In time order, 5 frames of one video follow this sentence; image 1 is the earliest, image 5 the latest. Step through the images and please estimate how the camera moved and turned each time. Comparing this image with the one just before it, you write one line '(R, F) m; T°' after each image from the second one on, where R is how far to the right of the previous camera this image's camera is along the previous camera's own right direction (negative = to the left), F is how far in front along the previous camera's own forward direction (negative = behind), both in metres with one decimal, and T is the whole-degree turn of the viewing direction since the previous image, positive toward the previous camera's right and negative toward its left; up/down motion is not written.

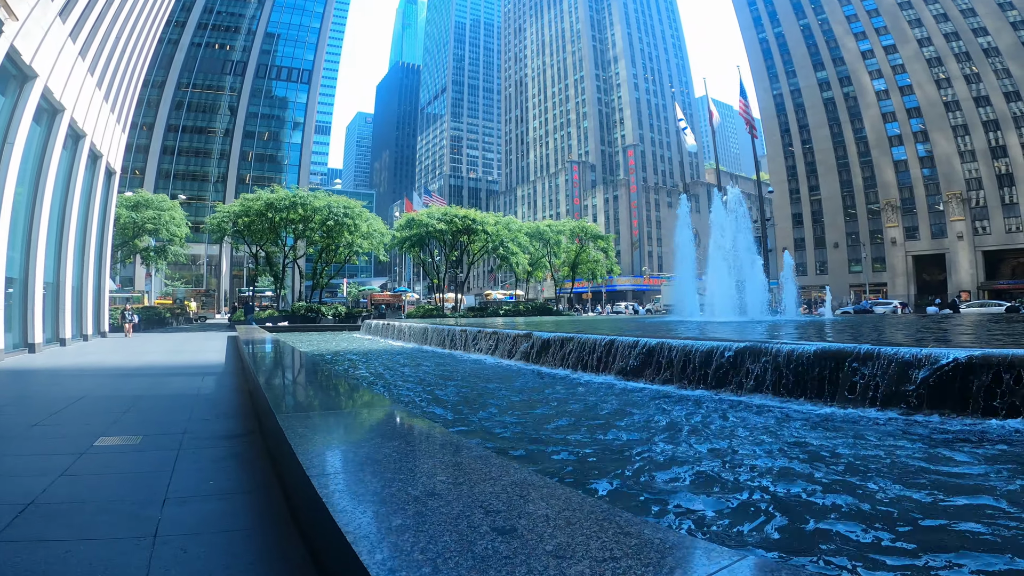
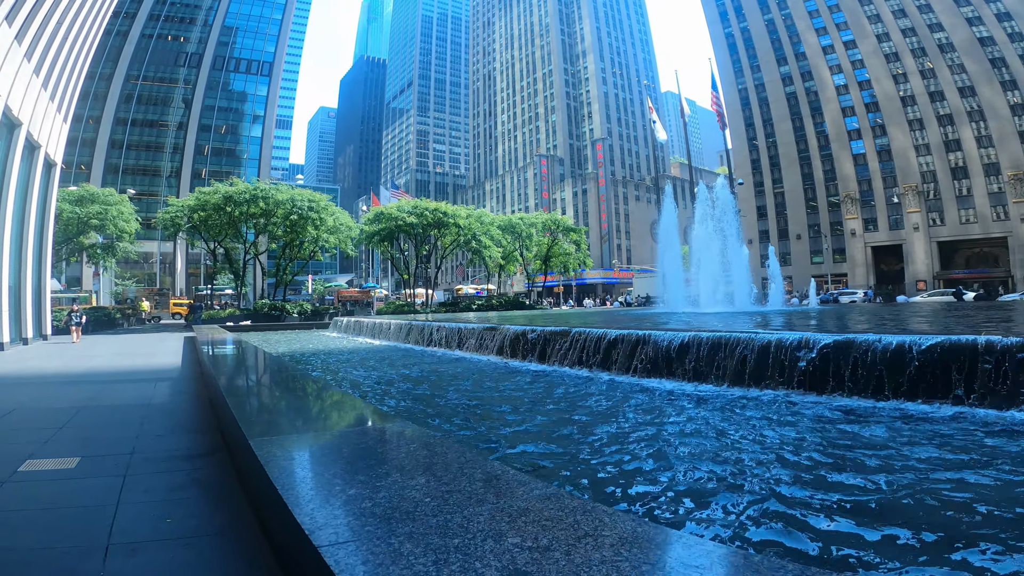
(-0.4, +0.8) m; +4°
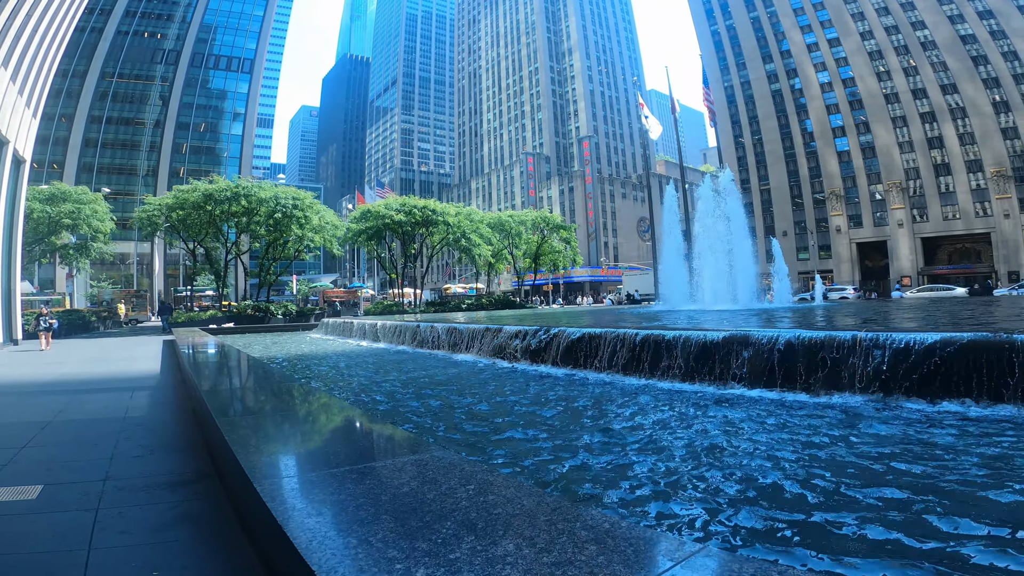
(-0.4, +0.6) m; +2°
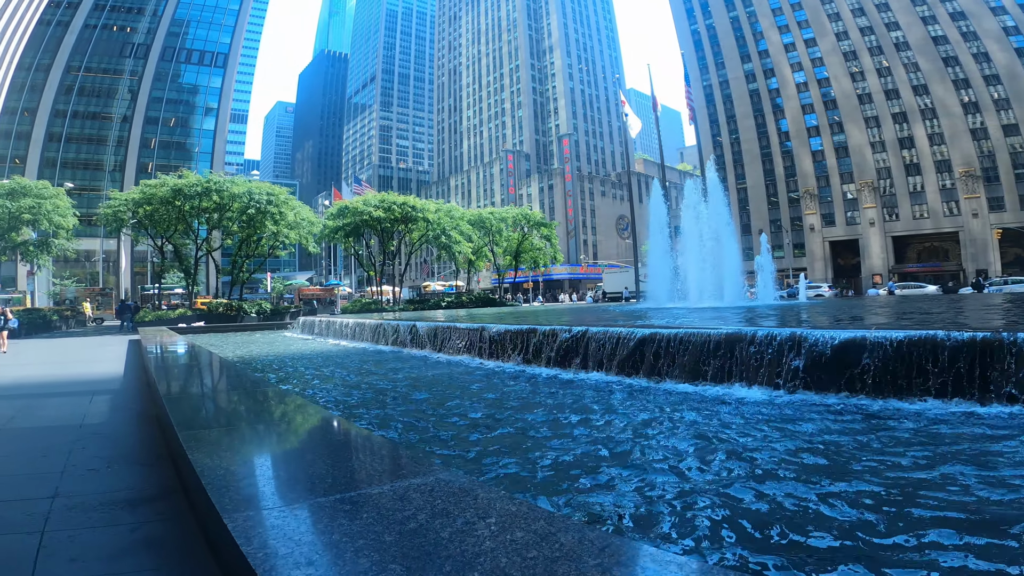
(-0.2, +0.3) m; +2°
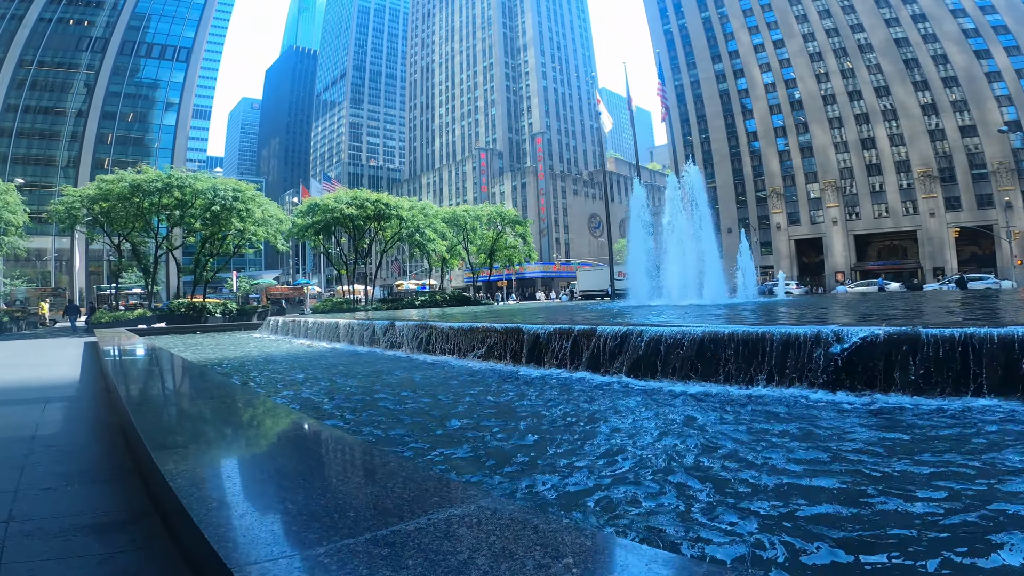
(-0.2, +0.2) m; +3°
